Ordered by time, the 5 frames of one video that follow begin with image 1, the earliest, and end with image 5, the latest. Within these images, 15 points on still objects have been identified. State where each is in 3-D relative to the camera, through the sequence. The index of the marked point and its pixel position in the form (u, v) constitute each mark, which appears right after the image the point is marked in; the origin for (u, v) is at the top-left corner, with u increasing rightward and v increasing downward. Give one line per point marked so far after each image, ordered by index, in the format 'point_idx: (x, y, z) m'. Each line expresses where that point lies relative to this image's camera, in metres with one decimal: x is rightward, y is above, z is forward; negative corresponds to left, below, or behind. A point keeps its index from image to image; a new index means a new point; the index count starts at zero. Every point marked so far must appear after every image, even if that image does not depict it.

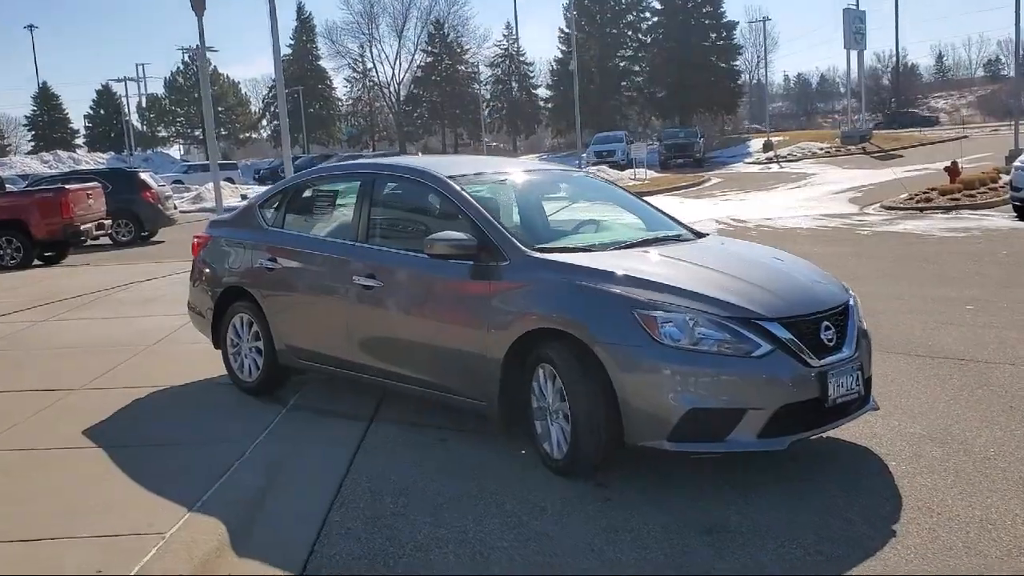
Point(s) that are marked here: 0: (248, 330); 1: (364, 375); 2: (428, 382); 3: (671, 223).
0: (-1.8, -0.3, +6.9) m
1: (-0.9, -0.5, +6.0) m
2: (-0.5, -0.5, +5.6) m
3: (+1.0, +0.4, +6.3) m
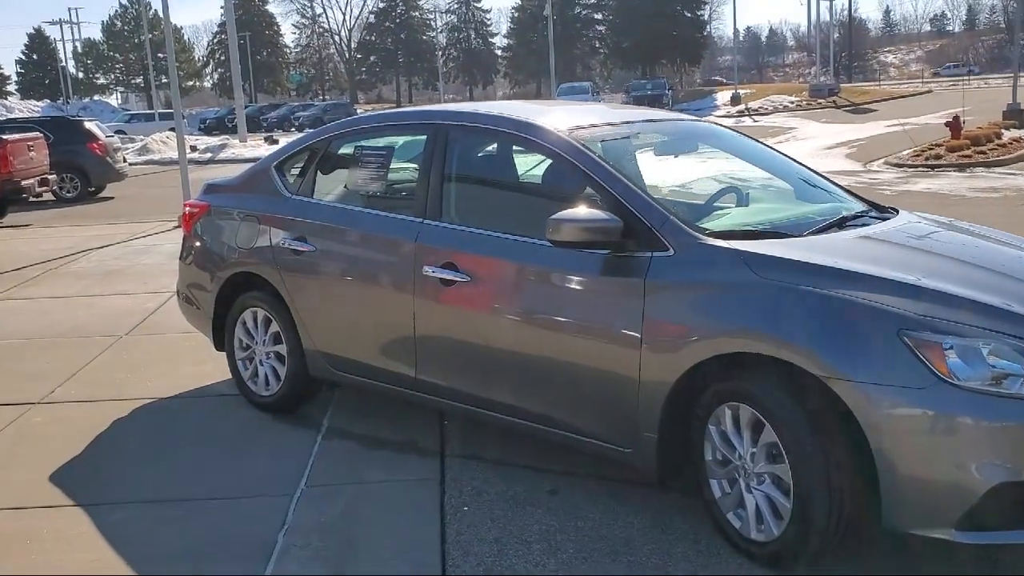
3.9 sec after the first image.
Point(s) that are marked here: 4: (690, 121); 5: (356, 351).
0: (-1.3, -0.2, +5.3) m
1: (-0.4, -0.5, +4.5) m
2: (+0.1, -0.5, +4.1) m
3: (+1.5, +0.5, +4.8) m
4: (+0.9, +0.8, +4.8) m
5: (-0.8, -0.3, +4.8) m
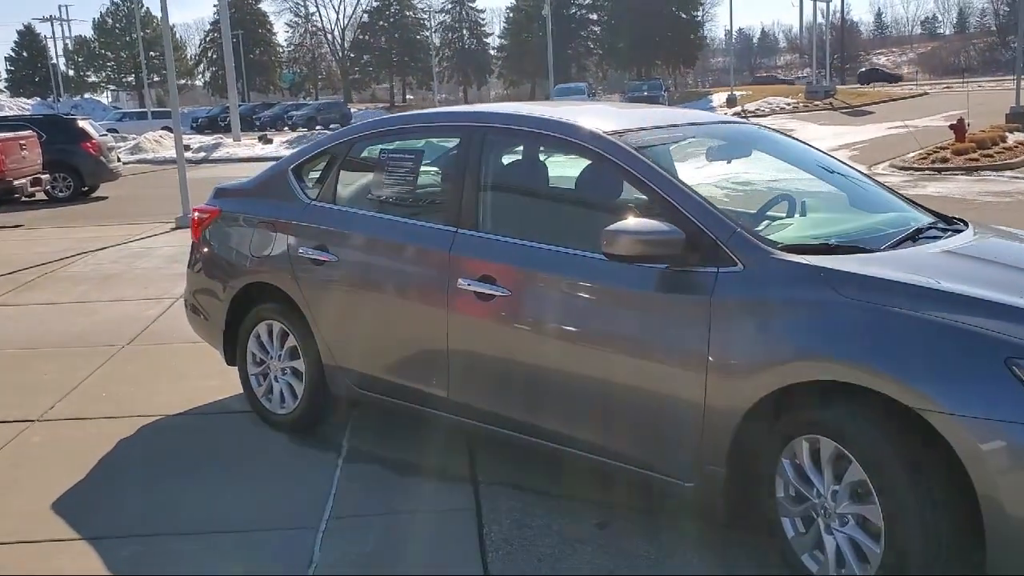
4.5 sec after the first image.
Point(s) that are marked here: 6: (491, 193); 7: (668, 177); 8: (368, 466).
0: (-1.2, -0.3, +5.0) m
1: (-0.2, -0.6, +4.2) m
2: (+0.2, -0.6, +3.7) m
3: (+1.7, +0.4, +4.5) m
4: (+1.0, +0.8, +4.5) m
5: (-0.6, -0.4, +4.5) m
6: (-0.1, +0.4, +4.1) m
7: (+0.6, +0.4, +3.6) m
8: (-0.6, -0.8, +4.4) m
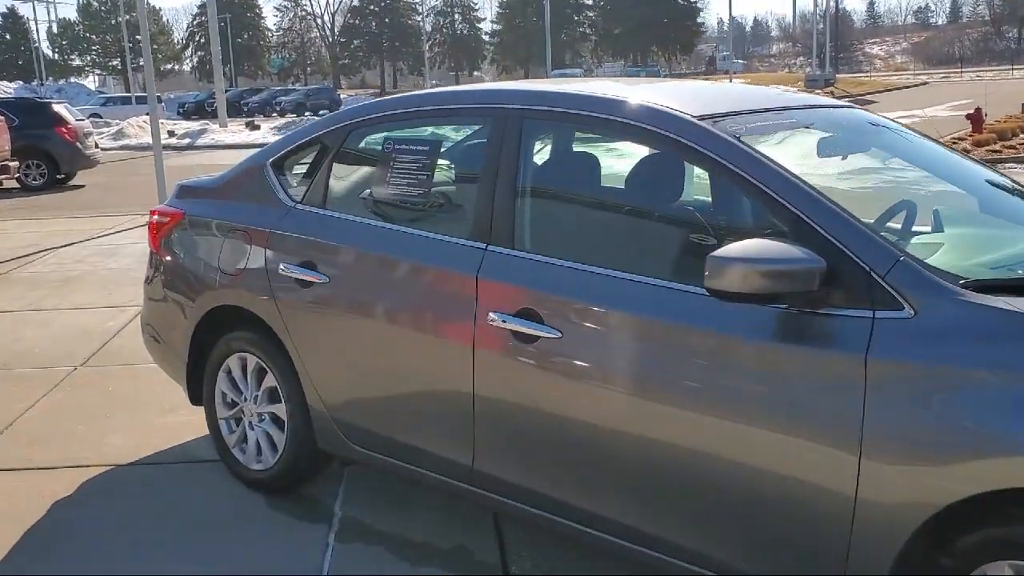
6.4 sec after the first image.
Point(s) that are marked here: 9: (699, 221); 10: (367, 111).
0: (-1.0, -0.4, +4.0) m
1: (-0.1, -0.7, +3.2) m
2: (+0.4, -0.7, +2.8) m
3: (+1.9, +0.3, +3.5) m
4: (+1.2, +0.6, +3.6) m
5: (-0.5, -0.5, +3.5) m
6: (+0.1, +0.3, +3.2) m
7: (+0.7, +0.3, +2.7) m
8: (-0.5, -0.9, +3.4) m
9: (+0.6, +0.2, +2.7) m
10: (-0.6, +0.7, +3.8) m
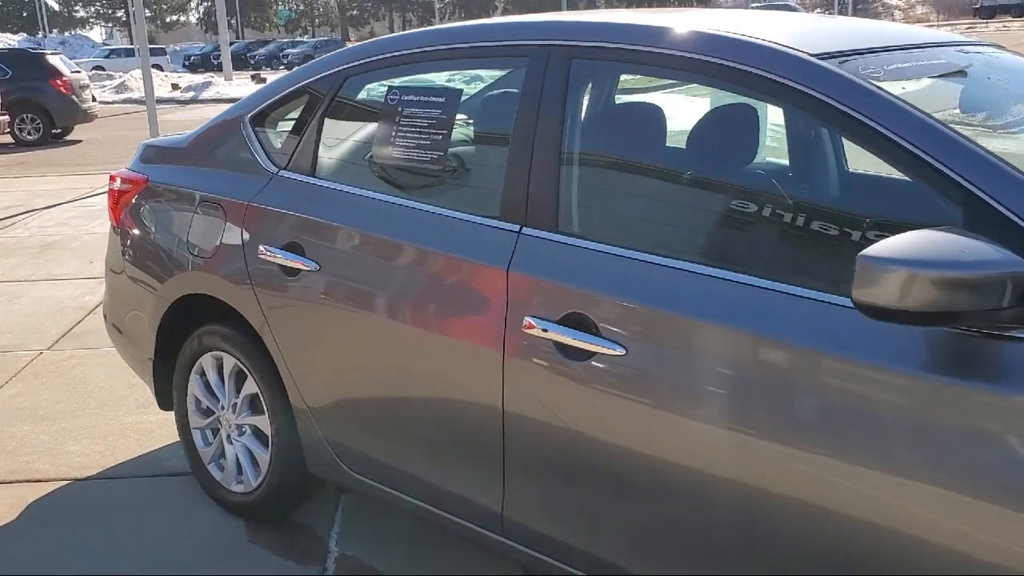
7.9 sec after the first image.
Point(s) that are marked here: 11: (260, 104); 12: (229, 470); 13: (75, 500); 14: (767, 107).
0: (-0.9, -0.3, +3.3) m
1: (0.0, -0.6, +2.5) m
2: (+0.5, -0.7, +2.1) m
3: (+2.0, +0.3, +2.8) m
4: (+1.3, +0.7, +2.8) m
5: (-0.3, -0.4, +2.8) m
6: (+0.2, +0.3, +2.4) m
7: (+0.8, +0.3, +1.9) m
8: (-0.4, -0.9, +2.8) m
9: (+0.7, +0.2, +2.0) m
10: (-0.4, +0.7, +3.0) m
11: (-0.8, +0.6, +3.3) m
12: (-0.9, -0.6, +3.3) m
13: (-1.5, -0.7, +3.5) m
14: (+0.6, +0.4, +2.2) m
